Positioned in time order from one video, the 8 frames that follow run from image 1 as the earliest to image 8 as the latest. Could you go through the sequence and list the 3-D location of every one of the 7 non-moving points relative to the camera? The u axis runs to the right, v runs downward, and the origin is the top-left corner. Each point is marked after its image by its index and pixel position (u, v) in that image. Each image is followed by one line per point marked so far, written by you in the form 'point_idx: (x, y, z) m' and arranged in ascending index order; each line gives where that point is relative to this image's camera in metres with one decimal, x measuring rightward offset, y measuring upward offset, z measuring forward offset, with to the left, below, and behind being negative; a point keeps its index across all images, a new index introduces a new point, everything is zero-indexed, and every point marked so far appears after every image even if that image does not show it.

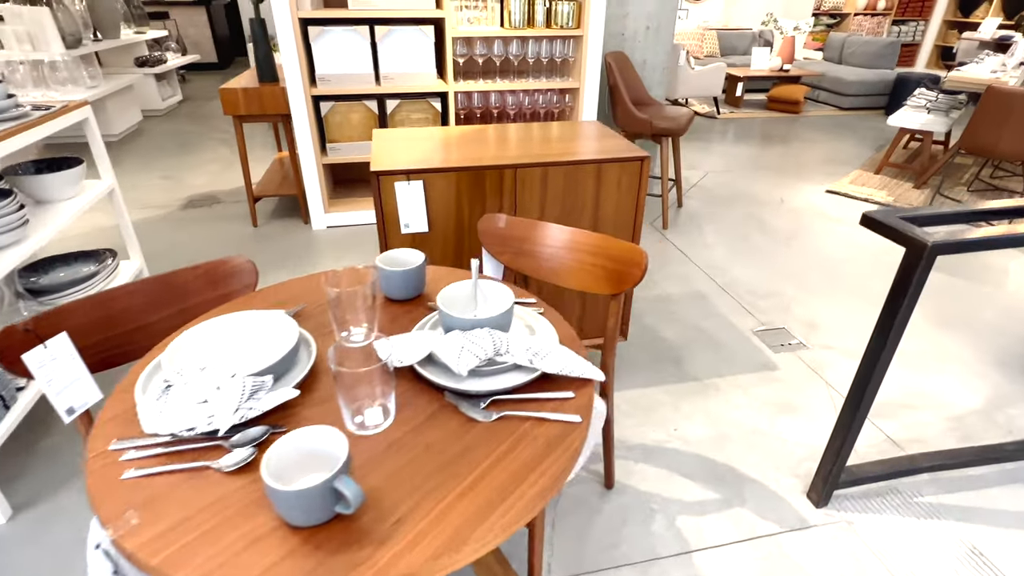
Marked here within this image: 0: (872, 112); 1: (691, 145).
0: (+4.2, +2.0, +6.3) m
1: (+1.7, +1.3, +5.0) m
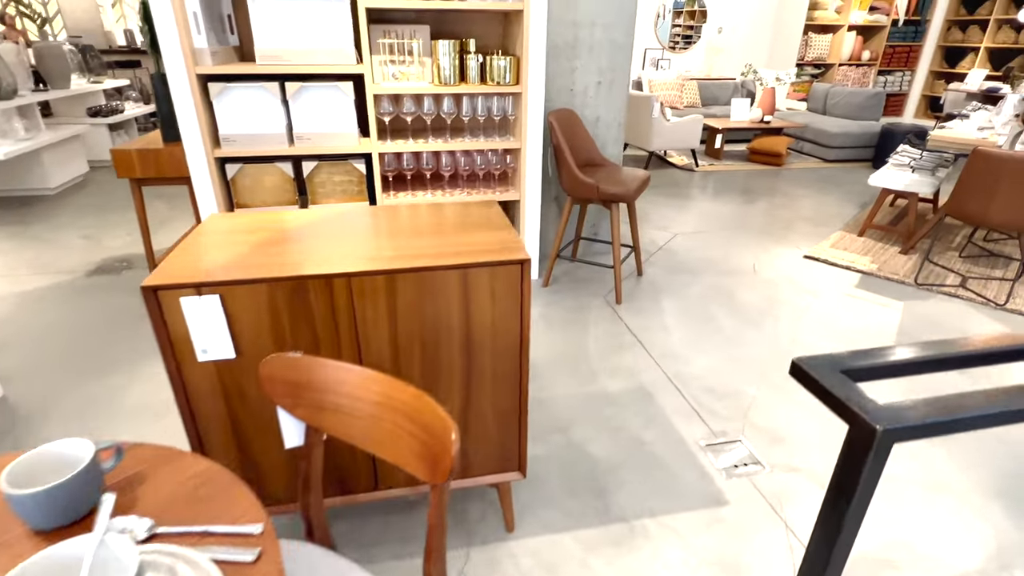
0: (+3.8, +1.4, +6.0) m
1: (+1.3, +0.8, +4.7) m
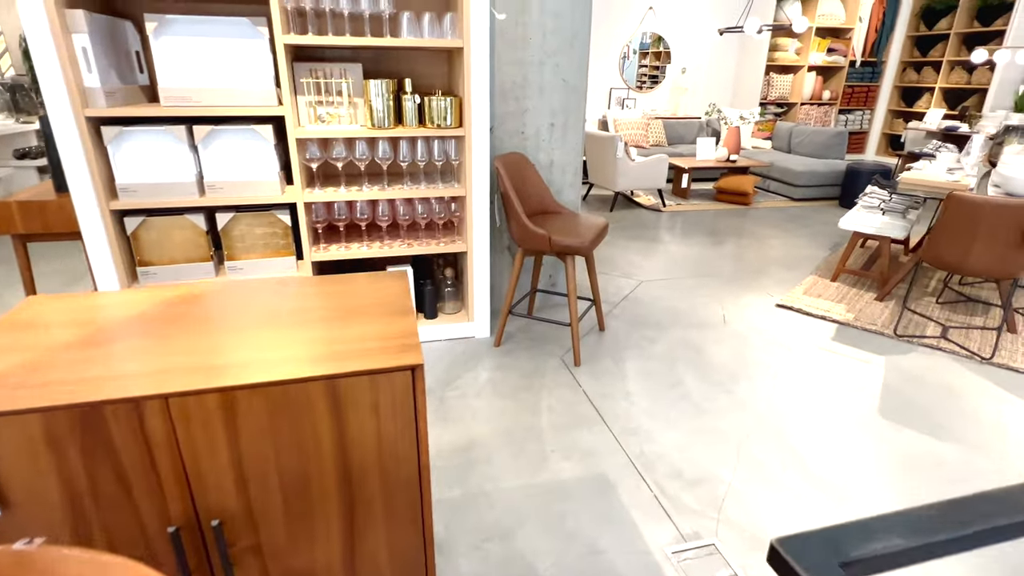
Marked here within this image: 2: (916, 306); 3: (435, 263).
0: (+3.4, +0.9, +5.9) m
1: (+1.0, +0.4, +4.5) m
2: (+2.4, -0.1, +3.2) m
3: (-0.4, +0.1, +2.9) m
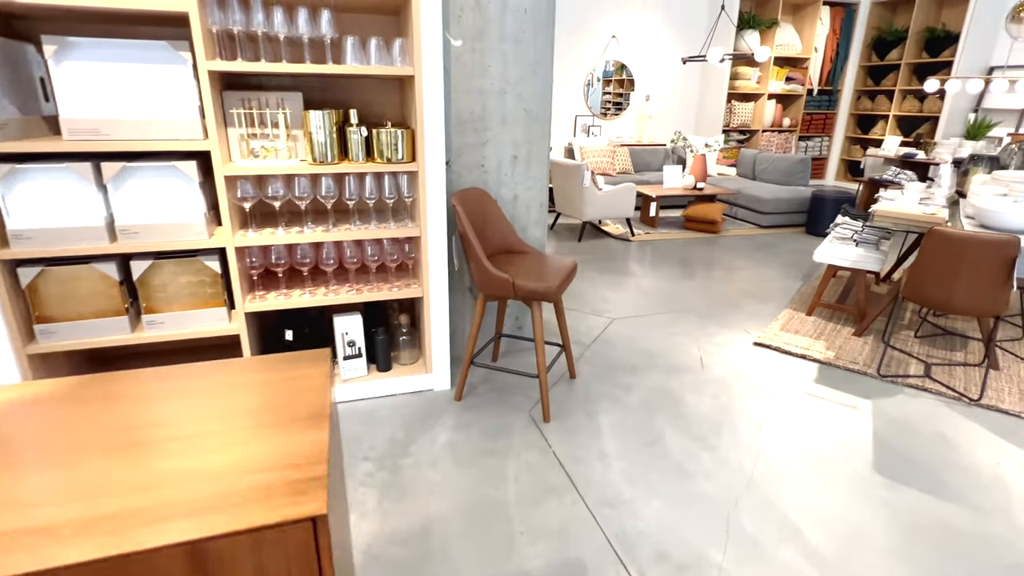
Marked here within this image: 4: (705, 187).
0: (+3.1, +0.6, +5.9) m
1: (+0.7, +0.1, +4.3) m
2: (+2.2, -0.3, +3.1) m
3: (-0.6, -0.1, +2.6) m
4: (+2.1, +1.1, +5.9) m
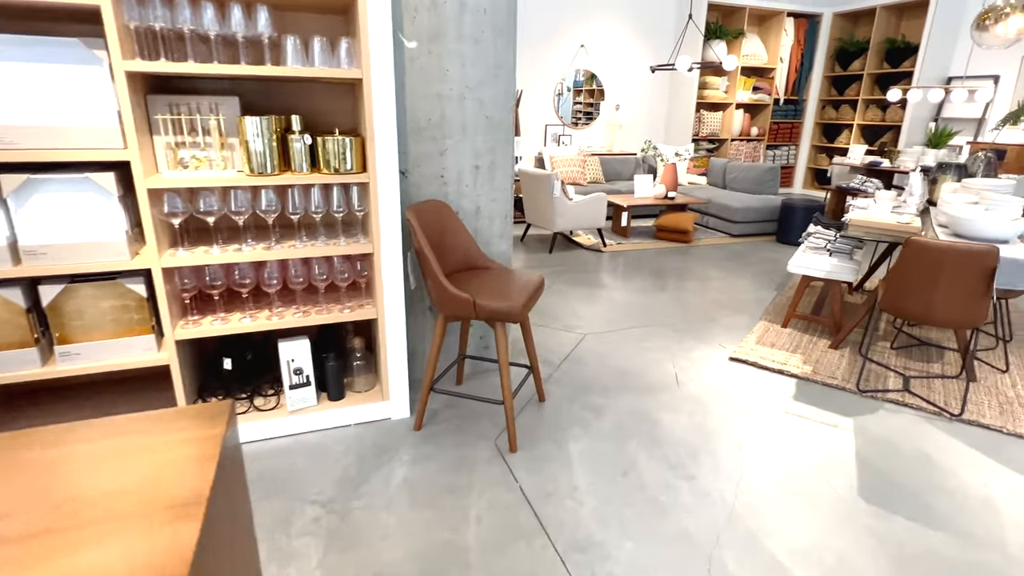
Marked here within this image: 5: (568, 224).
0: (+2.7, +0.5, +5.9) m
1: (+0.5, 0.0, +4.2) m
2: (+2.0, -0.4, +3.0) m
3: (-0.8, -0.2, +2.4) m
4: (+1.8, +1.0, +5.9) m
5: (+0.5, +0.6, +5.2) m
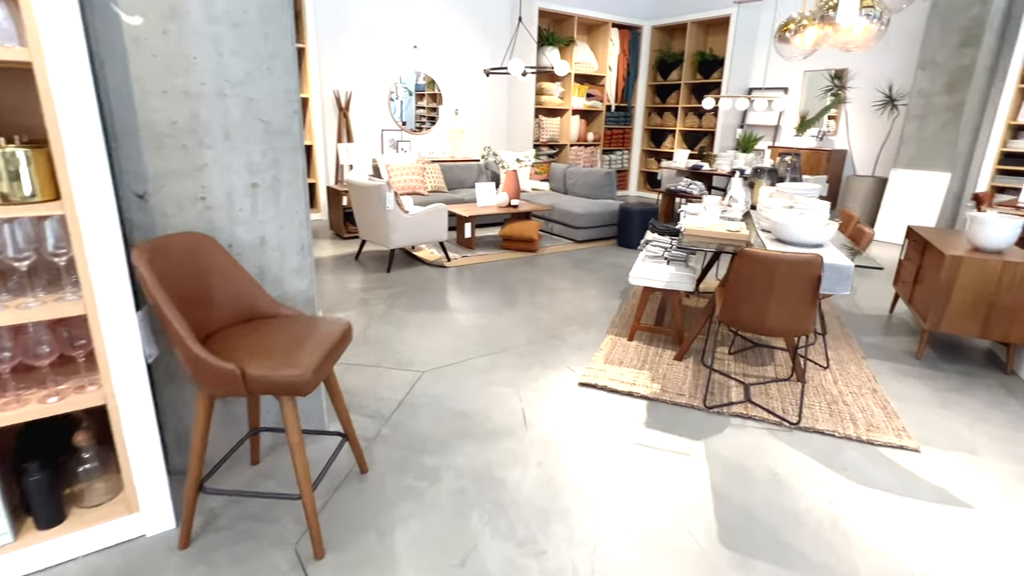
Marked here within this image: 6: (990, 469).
0: (+1.0, +0.5, +5.9) m
1: (-0.7, -0.2, +3.7) m
2: (+1.1, -0.4, +3.0) m
3: (-1.4, -0.4, +1.7) m
4: (+0.1, +0.9, +5.7) m
5: (-0.9, +0.4, +4.7) m
6: (+2.0, -0.7, +2.2) m
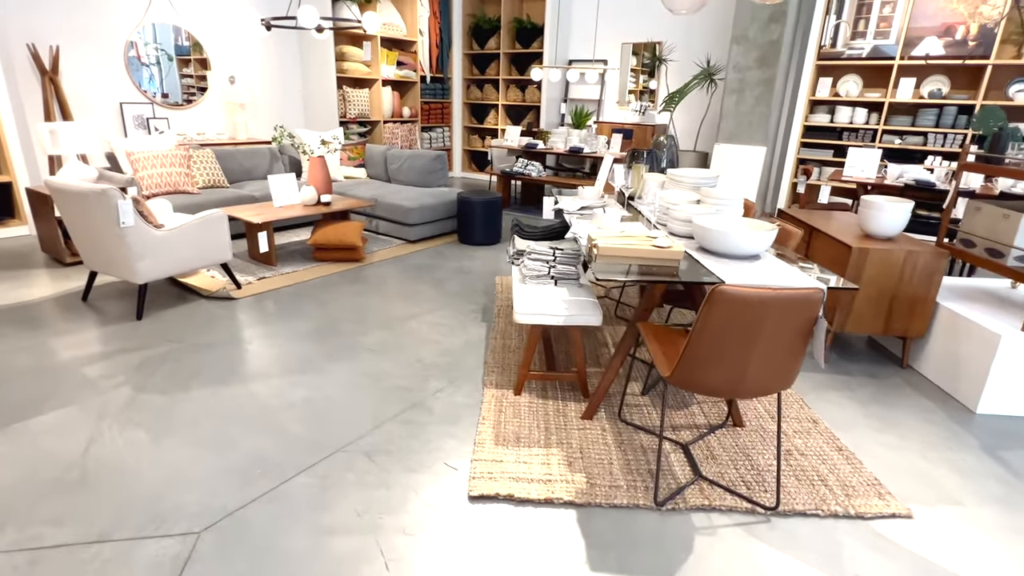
0: (-0.6, +0.4, +5.0) m
1: (-1.5, -0.5, +2.4) m
2: (+0.5, -0.5, +2.3) m
3: (-1.4, -0.8, +0.2) m
4: (-1.5, +0.7, +4.4) m
5: (-2.1, +0.1, +3.2) m
6: (+1.6, -0.8, +1.8) m
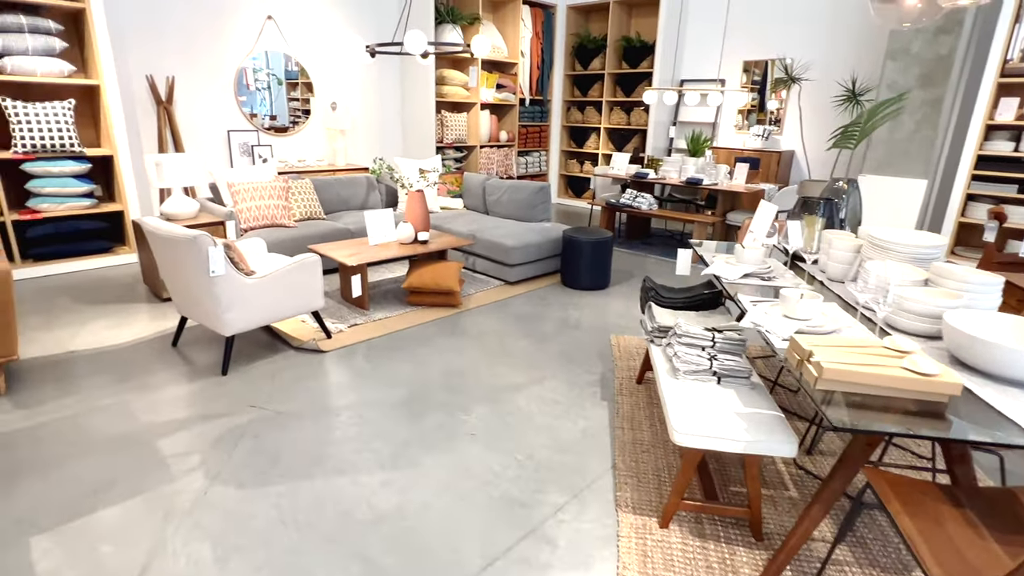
0: (+0.3, 0.0, +4.5) m
1: (-1.0, -0.8, +2.0) m
2: (+1.0, -0.9, +1.6) m
3: (-1.3, -1.0, -0.1) m
4: (-0.6, +0.4, +4.0) m
5: (-1.4, -0.1, +2.9) m
6: (+2.0, -1.2, +1.0) m
